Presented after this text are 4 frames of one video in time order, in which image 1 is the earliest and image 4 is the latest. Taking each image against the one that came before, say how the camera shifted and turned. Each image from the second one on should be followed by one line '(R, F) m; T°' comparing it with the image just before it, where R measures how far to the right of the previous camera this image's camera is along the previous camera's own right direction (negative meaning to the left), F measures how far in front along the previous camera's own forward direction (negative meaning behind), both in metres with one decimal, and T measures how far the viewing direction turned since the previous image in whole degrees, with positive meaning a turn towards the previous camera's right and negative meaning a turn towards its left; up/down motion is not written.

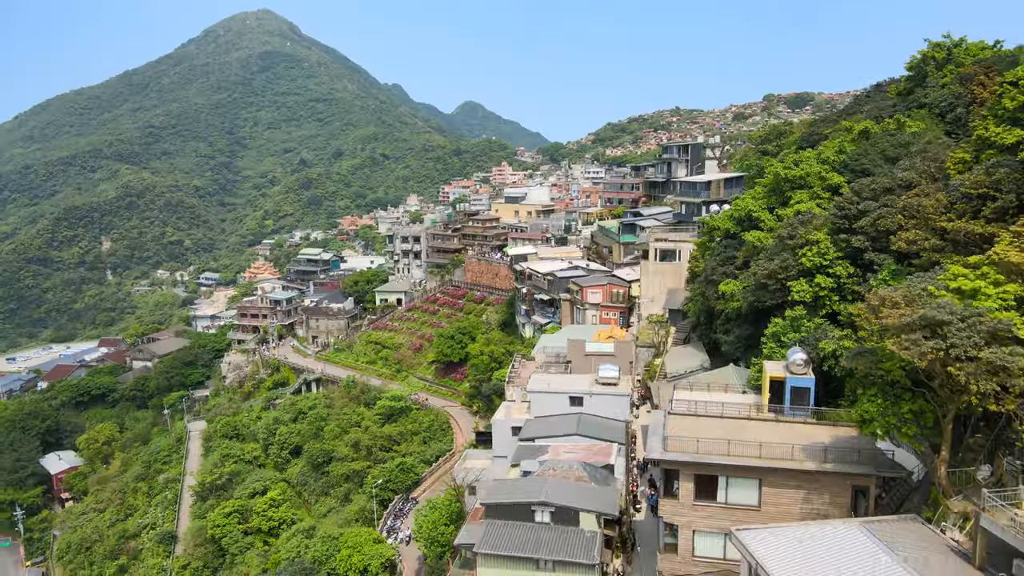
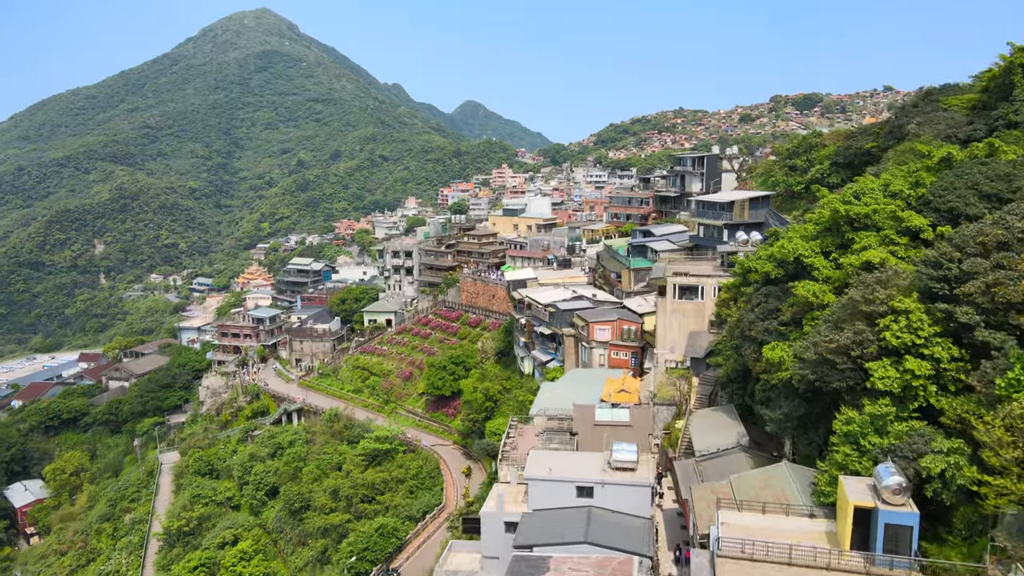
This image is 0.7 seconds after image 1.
(+0.1, +3.1) m; 0°
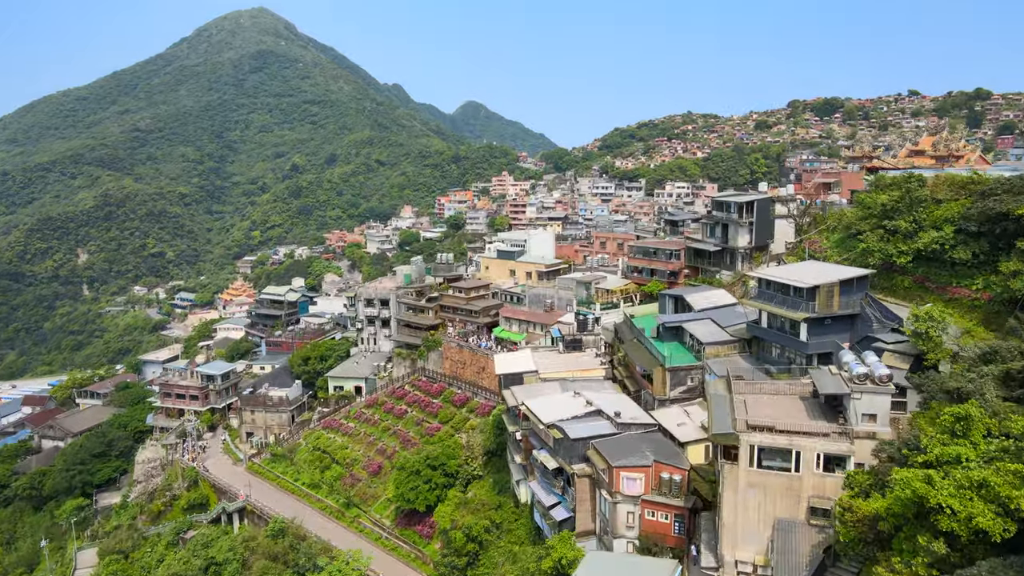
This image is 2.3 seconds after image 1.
(+0.2, +7.1) m; 0°
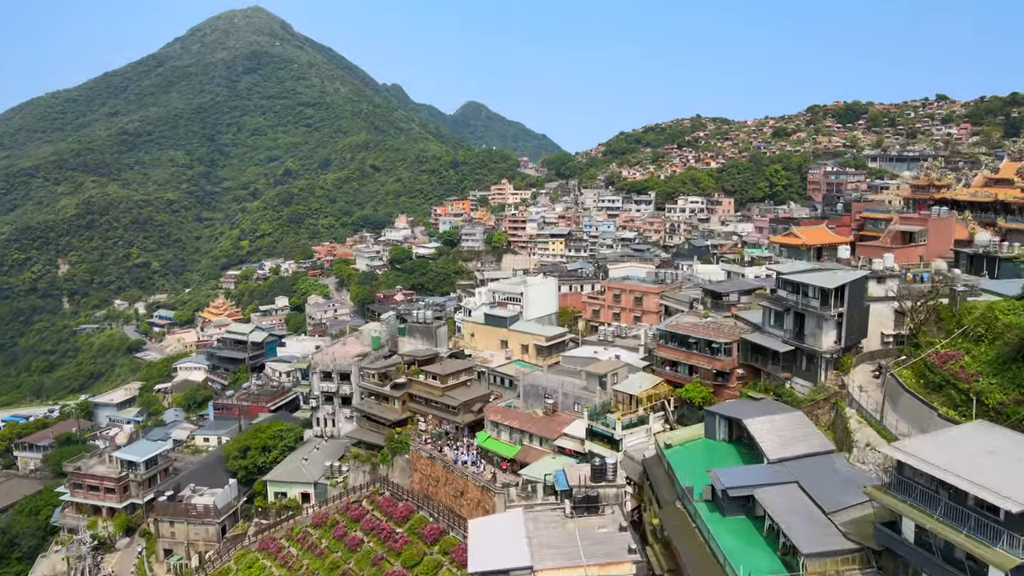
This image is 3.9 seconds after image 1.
(+0.3, +7.4) m; 0°
